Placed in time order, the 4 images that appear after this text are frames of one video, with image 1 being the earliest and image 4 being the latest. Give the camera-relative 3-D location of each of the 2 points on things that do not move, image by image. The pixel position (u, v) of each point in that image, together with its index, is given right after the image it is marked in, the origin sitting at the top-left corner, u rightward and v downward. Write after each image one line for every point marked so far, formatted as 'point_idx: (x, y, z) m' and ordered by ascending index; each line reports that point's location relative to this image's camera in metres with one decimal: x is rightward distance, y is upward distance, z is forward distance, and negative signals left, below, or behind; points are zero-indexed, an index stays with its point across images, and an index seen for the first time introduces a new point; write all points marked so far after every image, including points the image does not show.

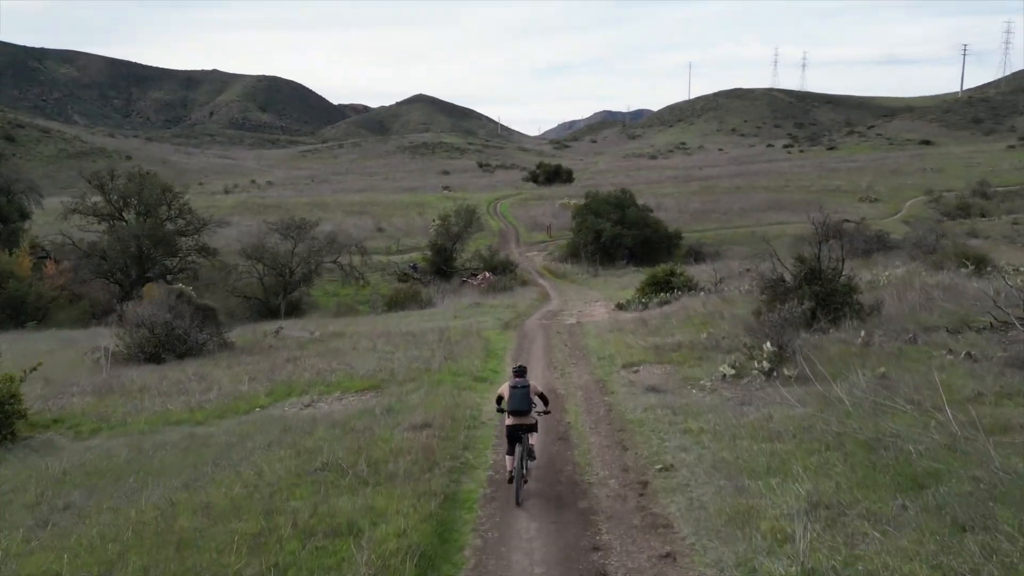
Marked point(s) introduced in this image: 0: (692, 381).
0: (+2.9, -1.5, +11.7) m
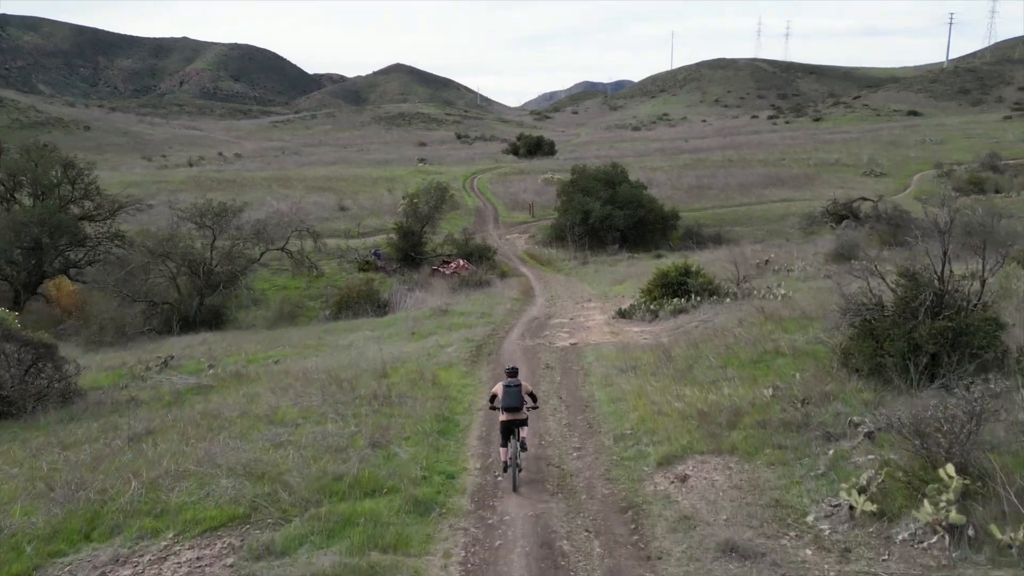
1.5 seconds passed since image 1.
0: (+2.6, -2.1, +6.6) m
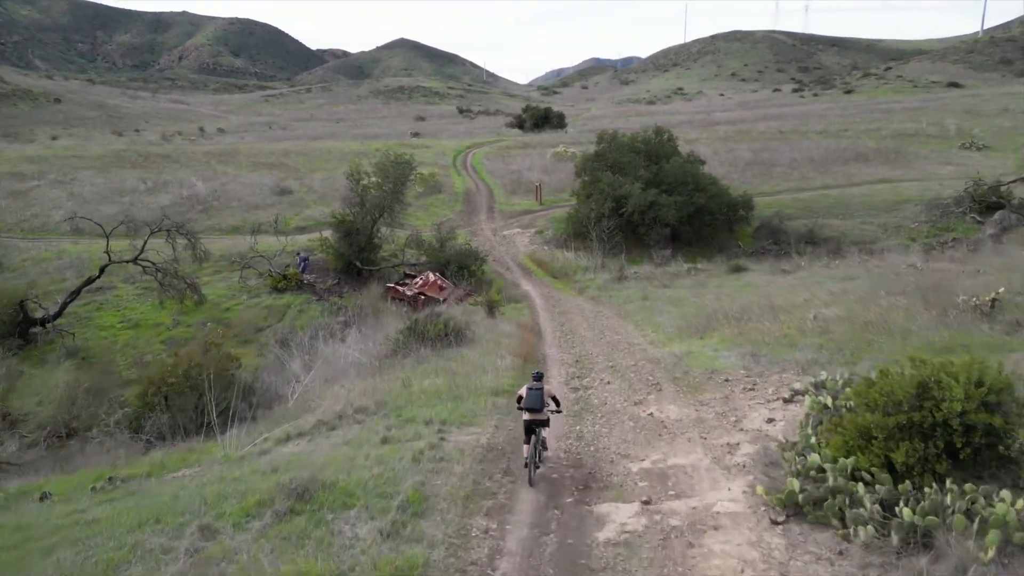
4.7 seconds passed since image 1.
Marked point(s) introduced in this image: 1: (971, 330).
0: (+2.2, -4.0, -6.5) m
1: (+8.2, -0.6, +12.2) m
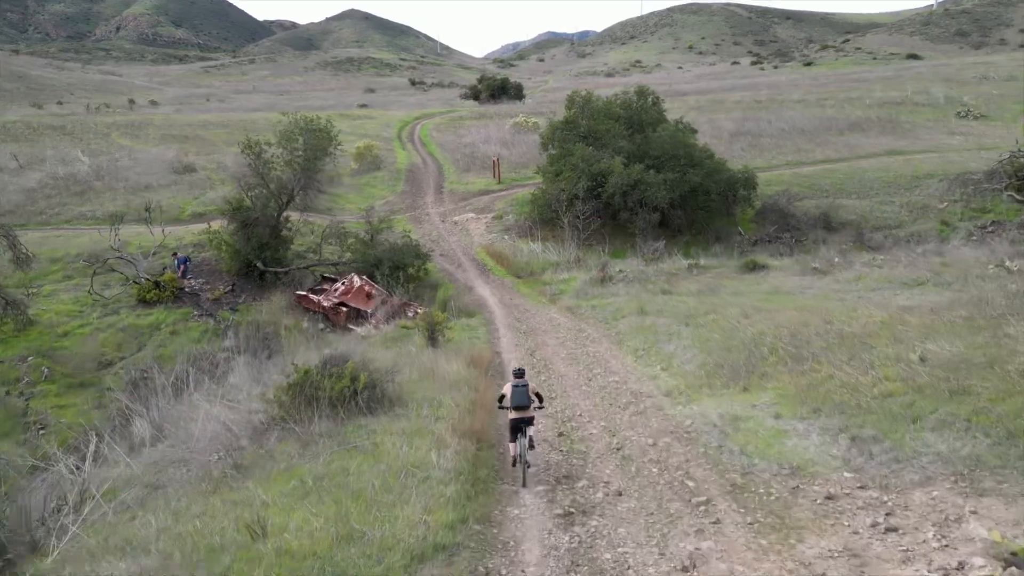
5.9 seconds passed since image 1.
0: (+2.7, -5.1, -11.9) m
1: (+7.6, -1.0, +7.1) m
